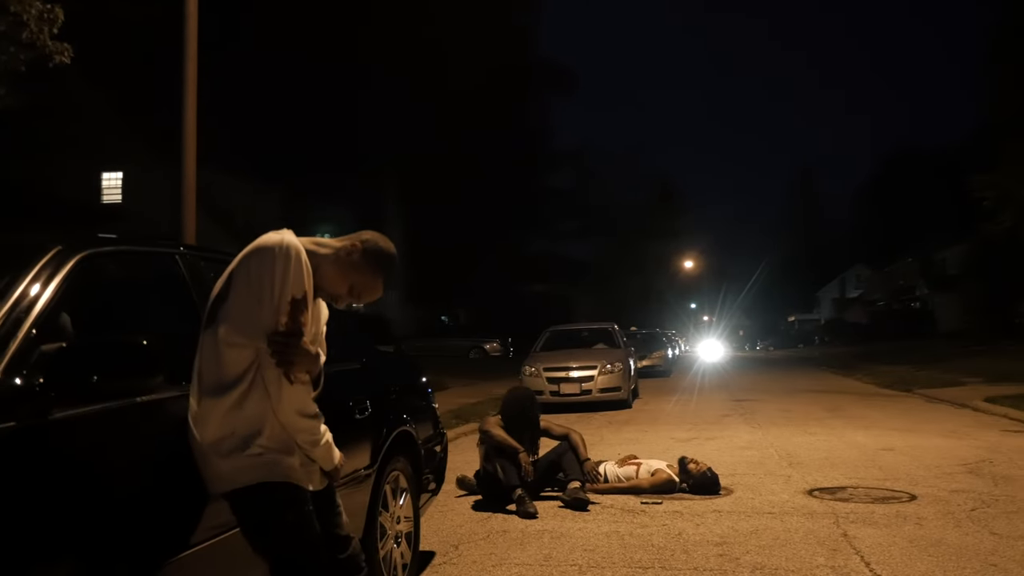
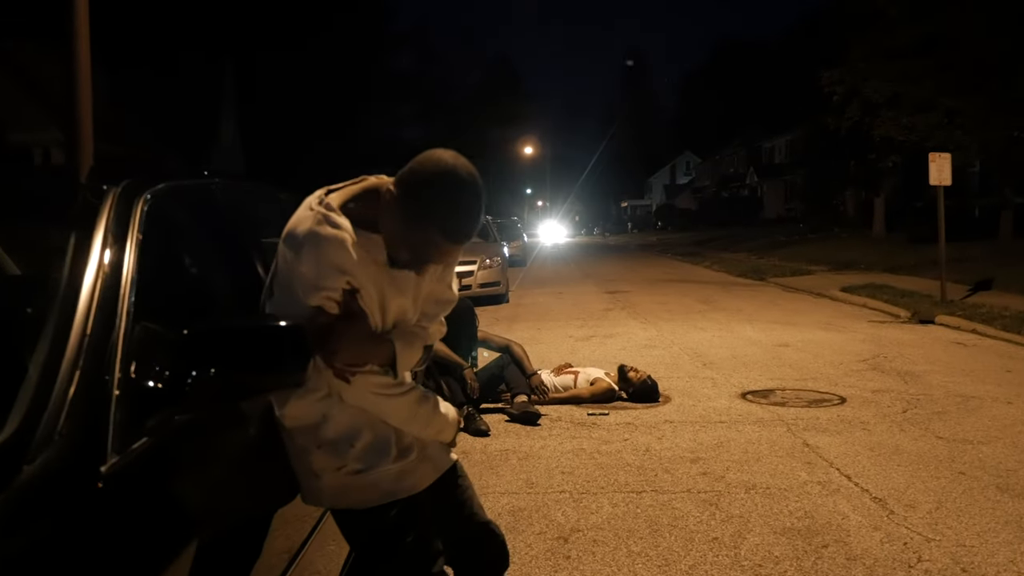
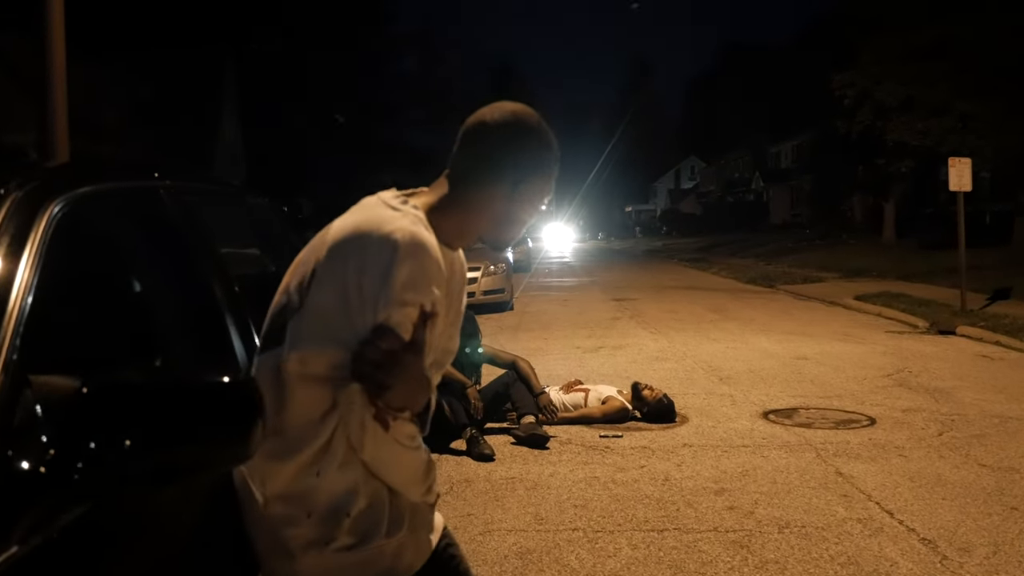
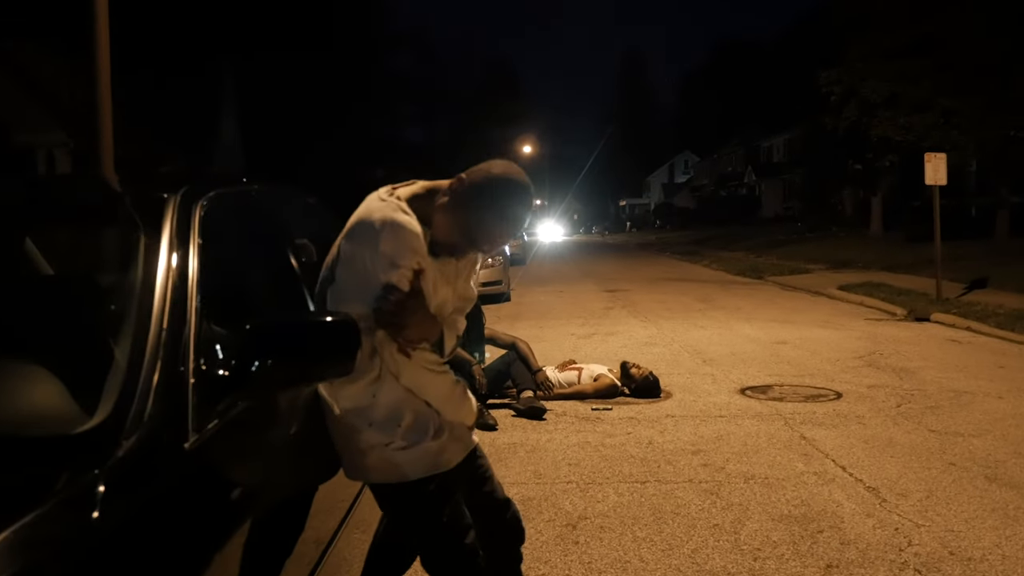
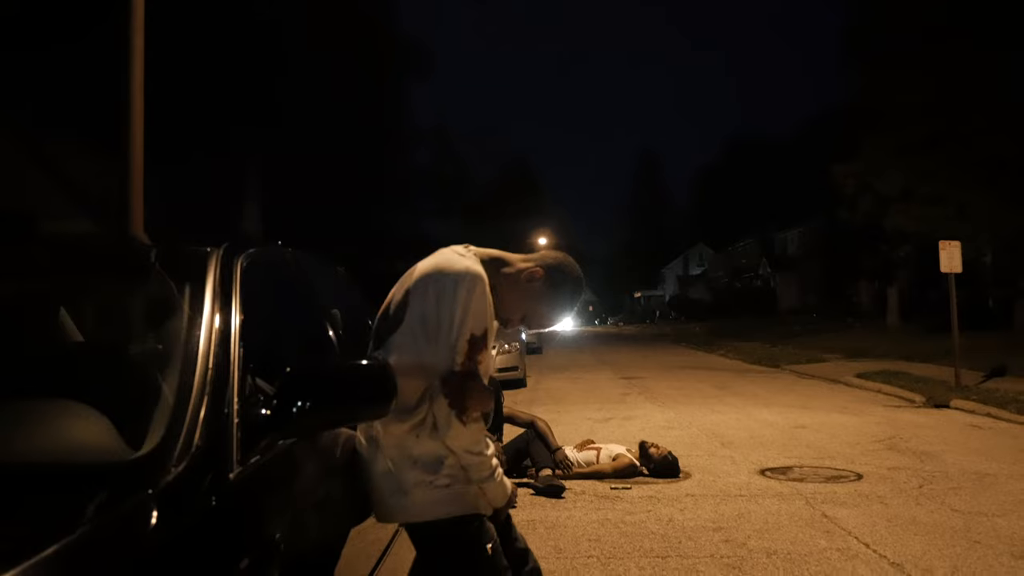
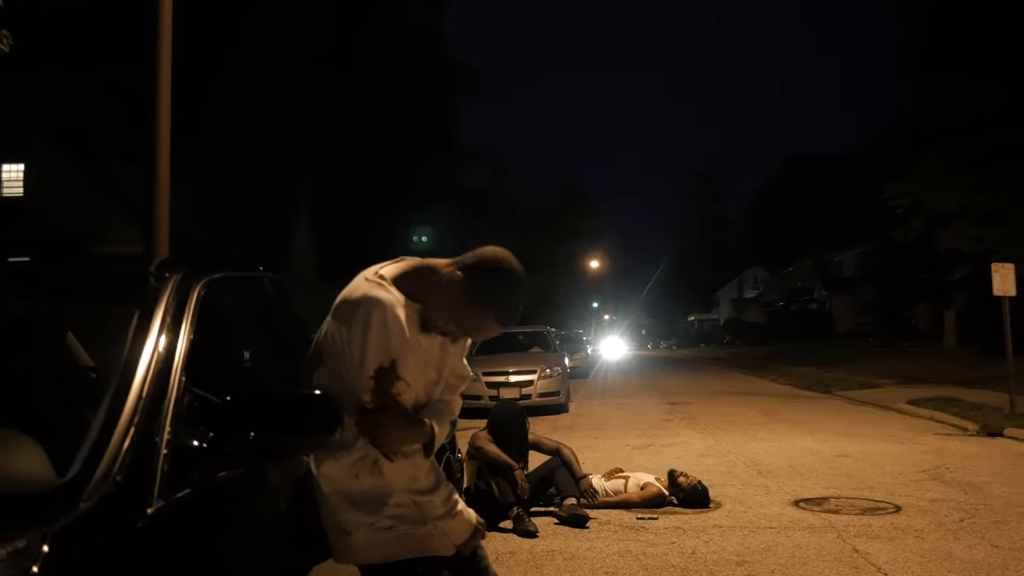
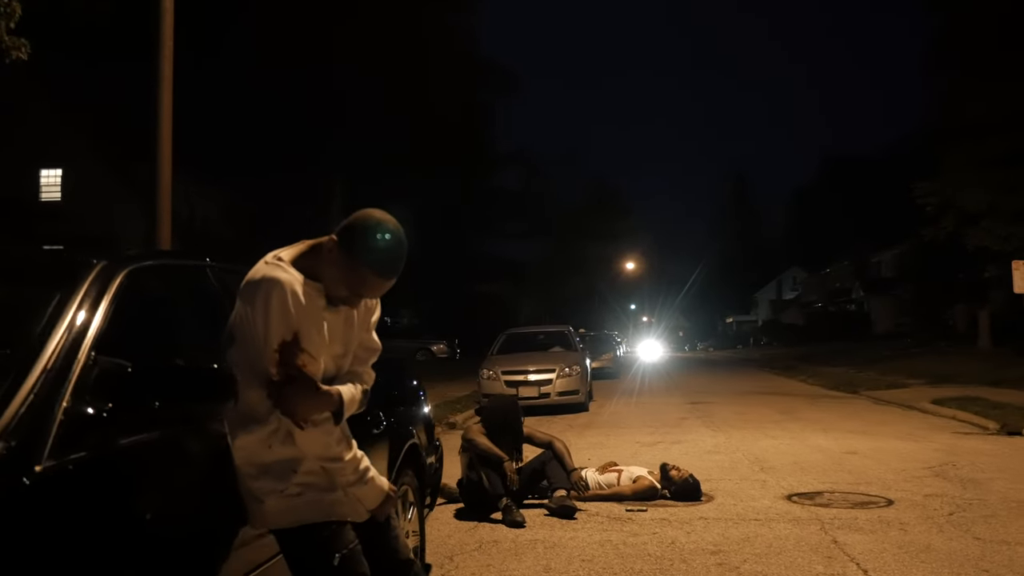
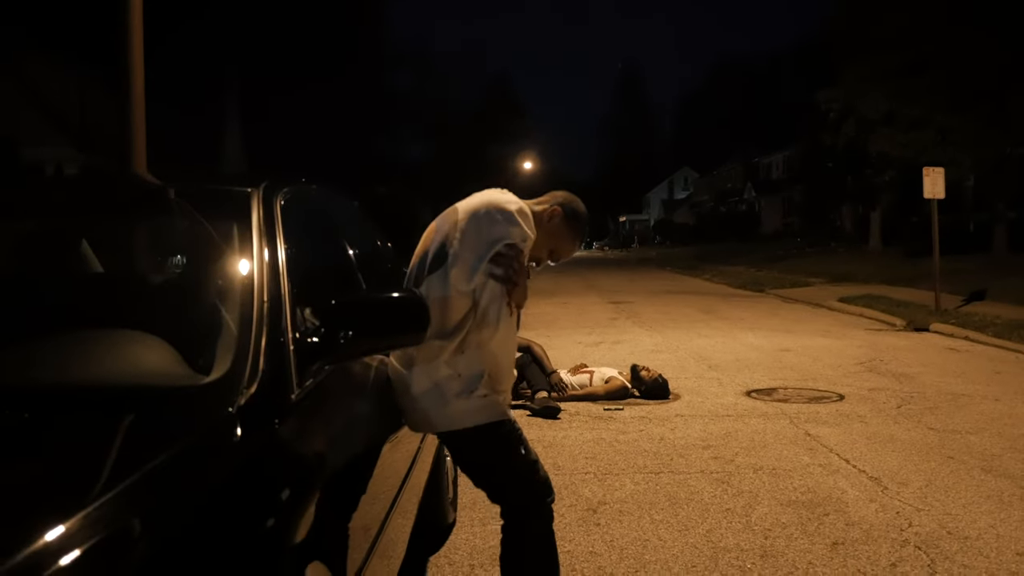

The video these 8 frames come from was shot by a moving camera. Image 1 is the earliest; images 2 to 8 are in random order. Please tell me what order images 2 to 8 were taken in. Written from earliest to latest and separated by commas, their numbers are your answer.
7, 6, 5, 8, 4, 2, 3
